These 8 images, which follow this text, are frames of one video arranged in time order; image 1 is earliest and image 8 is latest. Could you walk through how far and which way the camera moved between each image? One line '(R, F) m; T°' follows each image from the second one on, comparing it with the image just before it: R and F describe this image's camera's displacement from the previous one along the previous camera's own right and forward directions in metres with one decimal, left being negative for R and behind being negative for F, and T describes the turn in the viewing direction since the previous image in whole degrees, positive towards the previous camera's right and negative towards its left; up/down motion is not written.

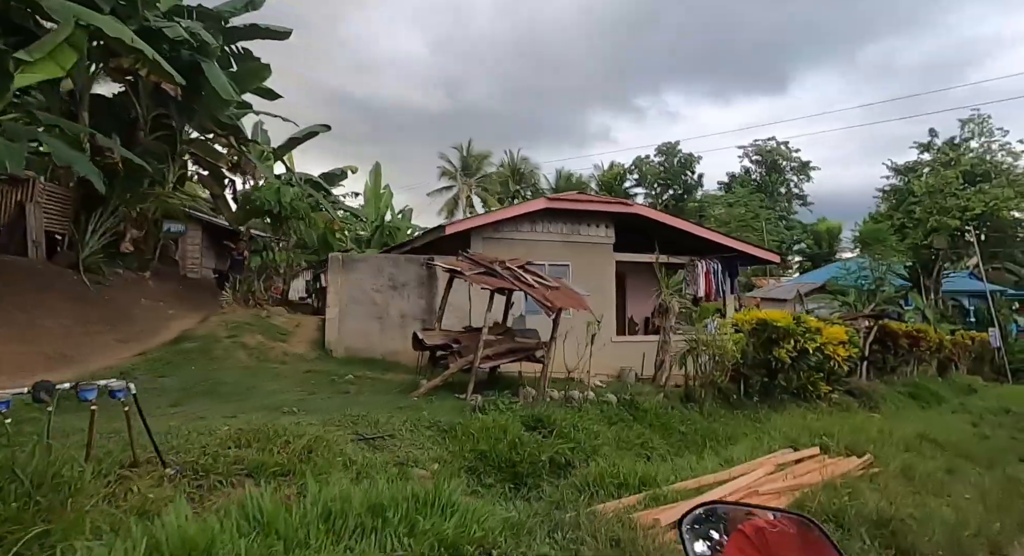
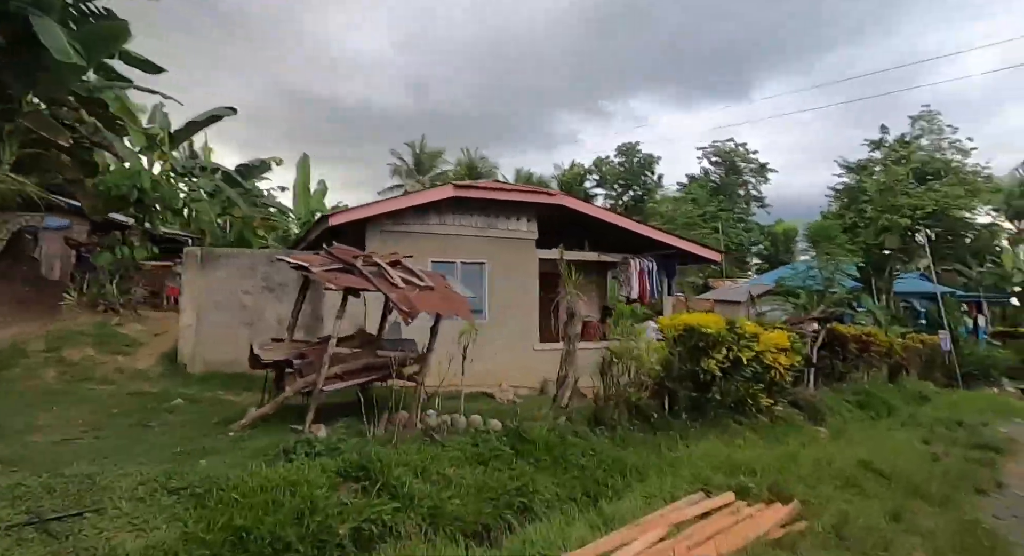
(+0.7, +1.0) m; +3°
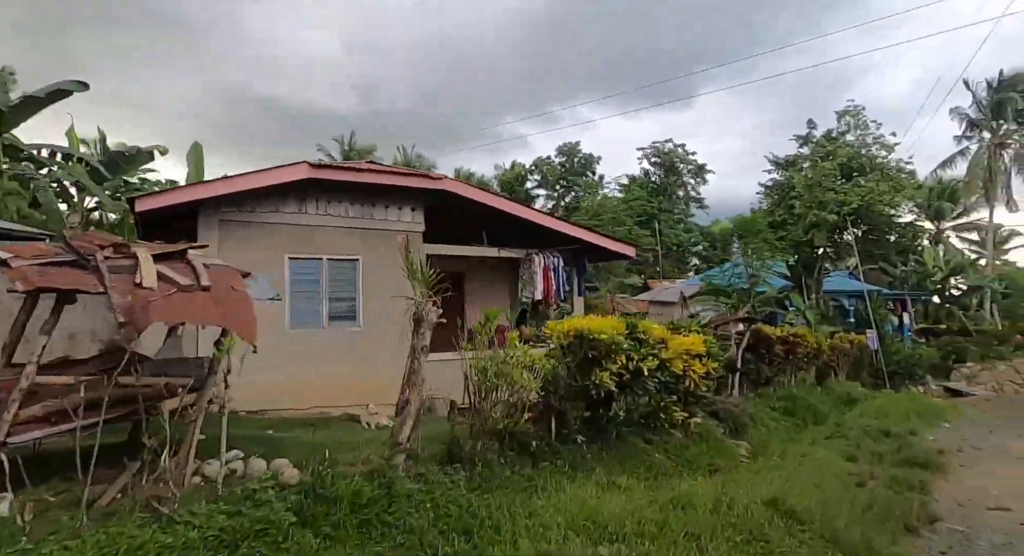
(+0.8, +1.1) m; +5°
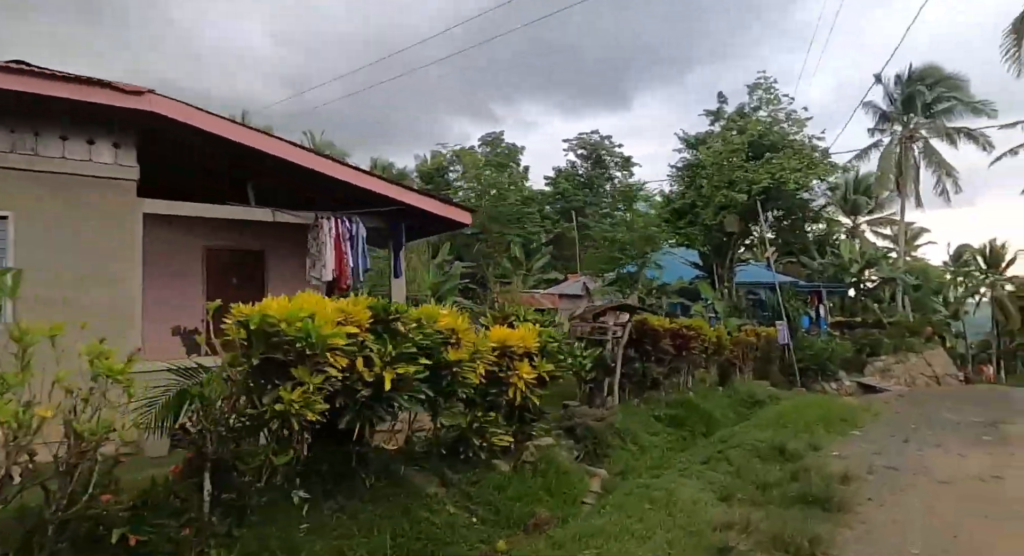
(+1.5, +2.1) m; +5°
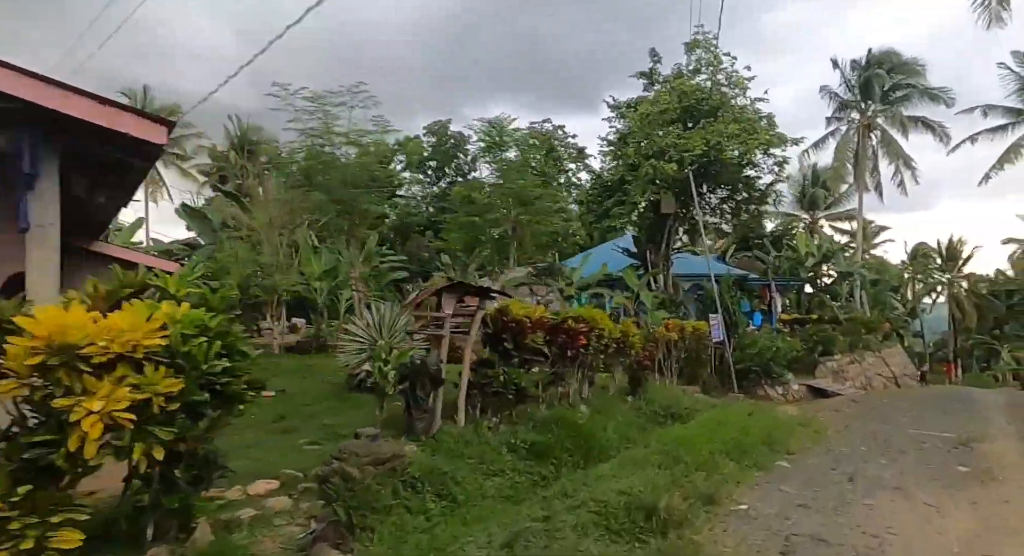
(+1.7, +2.6) m; +3°
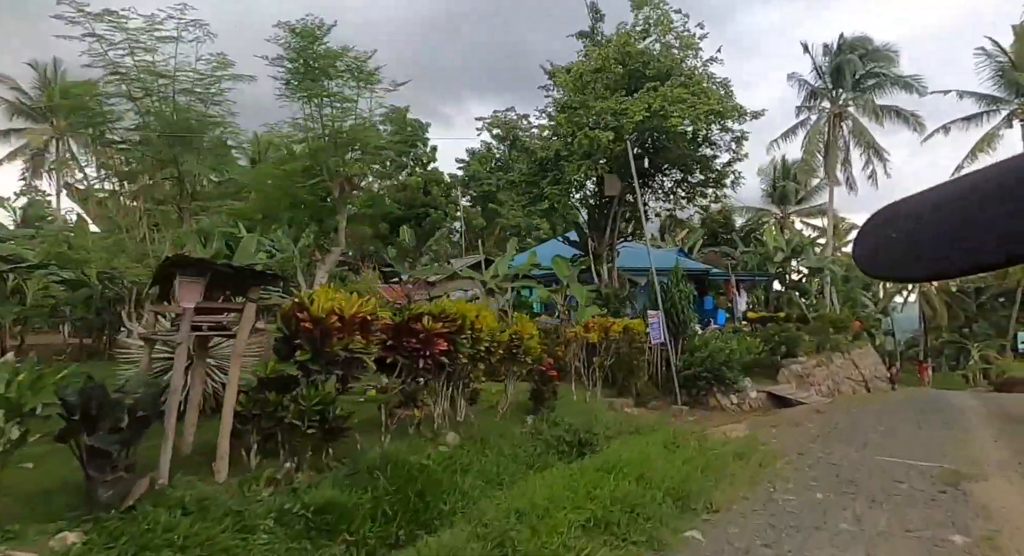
(+1.3, +2.1) m; +2°
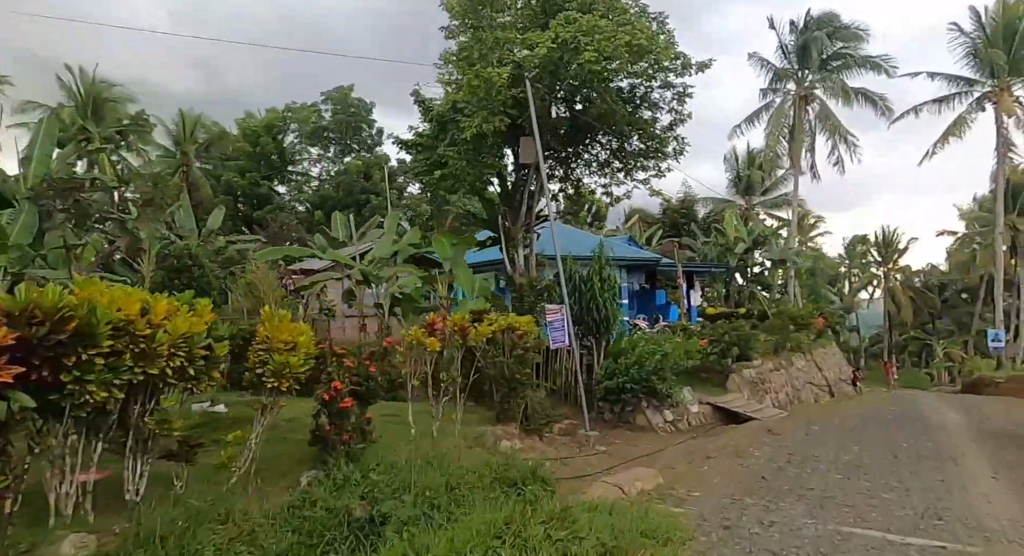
(+1.5, +2.8) m; +2°
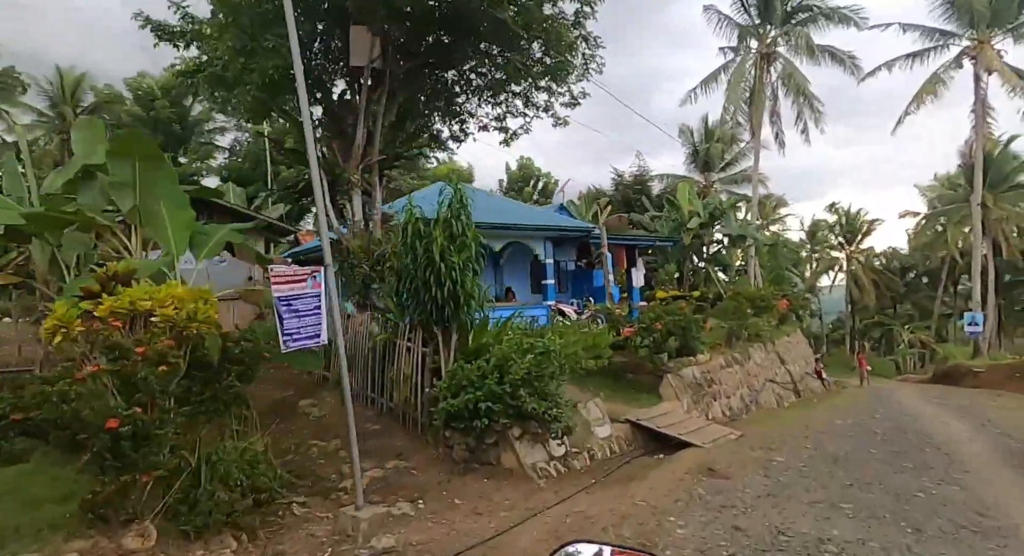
(+1.8, +4.0) m; +3°
